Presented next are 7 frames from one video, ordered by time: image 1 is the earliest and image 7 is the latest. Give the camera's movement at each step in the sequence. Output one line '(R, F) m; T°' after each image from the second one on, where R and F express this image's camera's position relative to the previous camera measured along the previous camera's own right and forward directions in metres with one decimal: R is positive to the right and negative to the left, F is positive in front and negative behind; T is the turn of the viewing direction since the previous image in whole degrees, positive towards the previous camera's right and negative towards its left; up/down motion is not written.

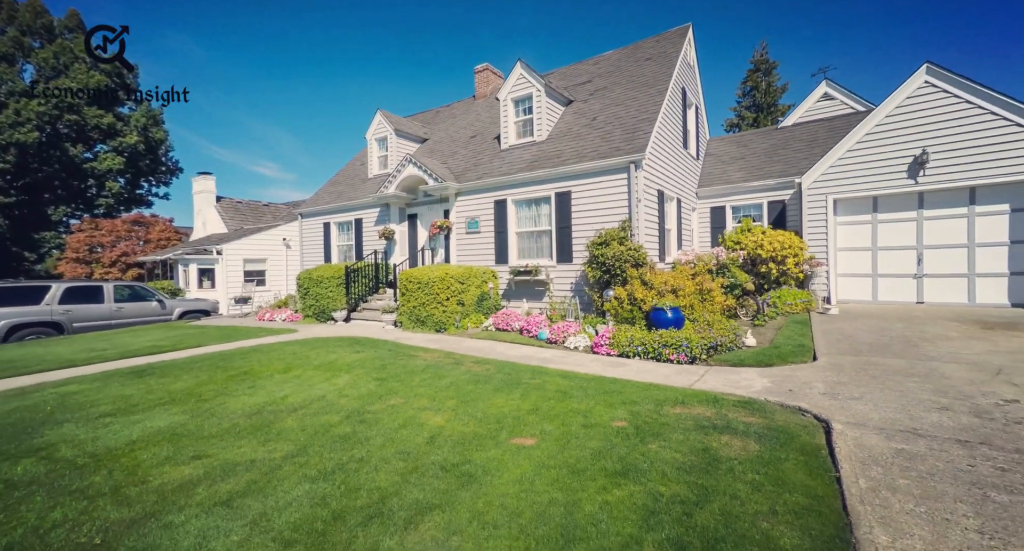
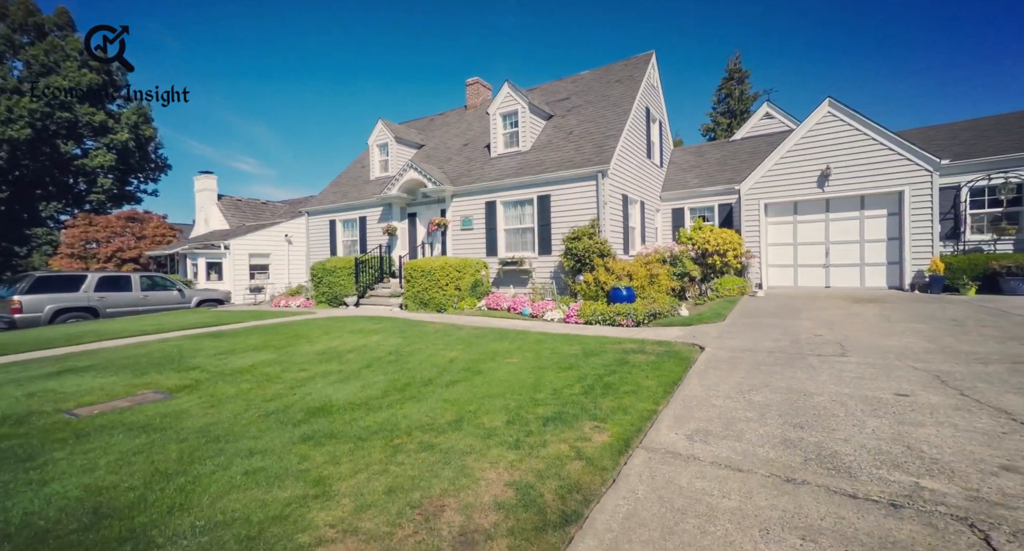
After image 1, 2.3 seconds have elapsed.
(-0.1, -2.5) m; +2°
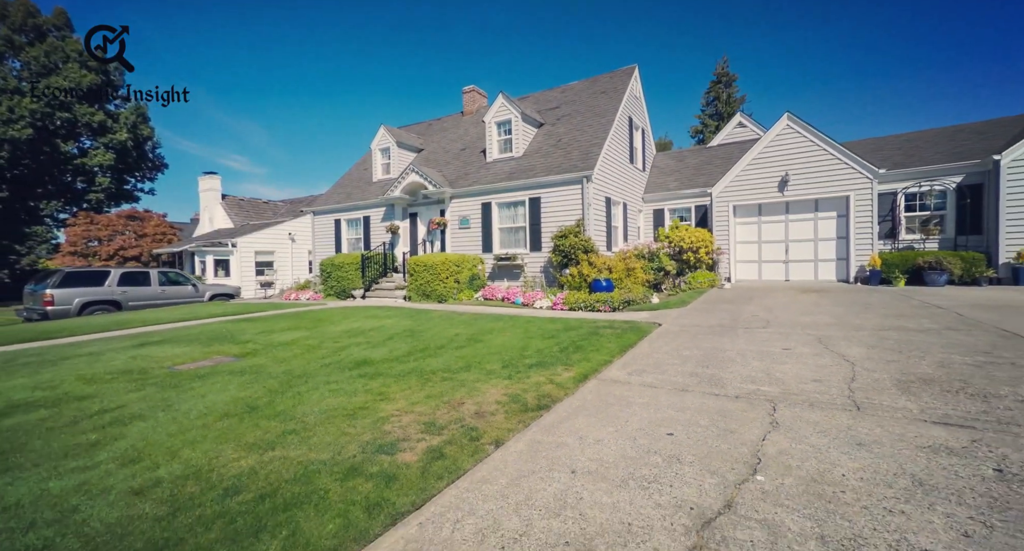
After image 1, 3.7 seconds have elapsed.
(0.0, -1.6) m; +1°
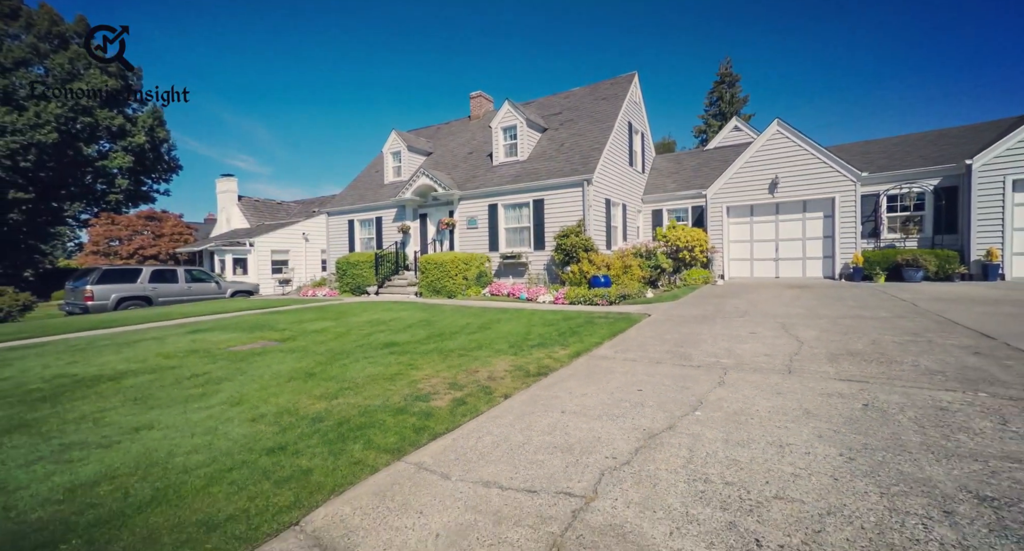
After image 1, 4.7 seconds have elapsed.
(0.0, -1.0) m; -1°
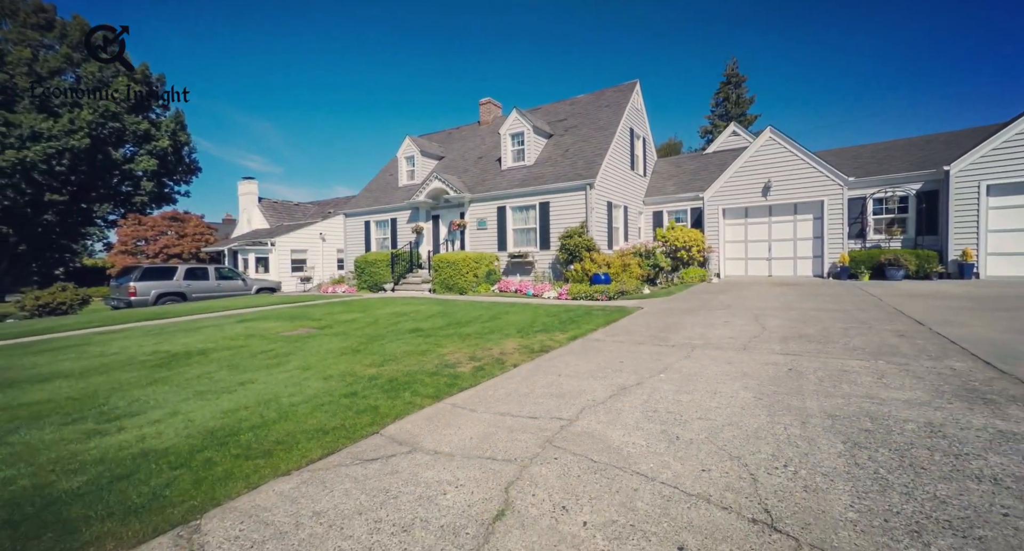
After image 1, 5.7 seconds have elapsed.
(0.0, -1.1) m; -1°
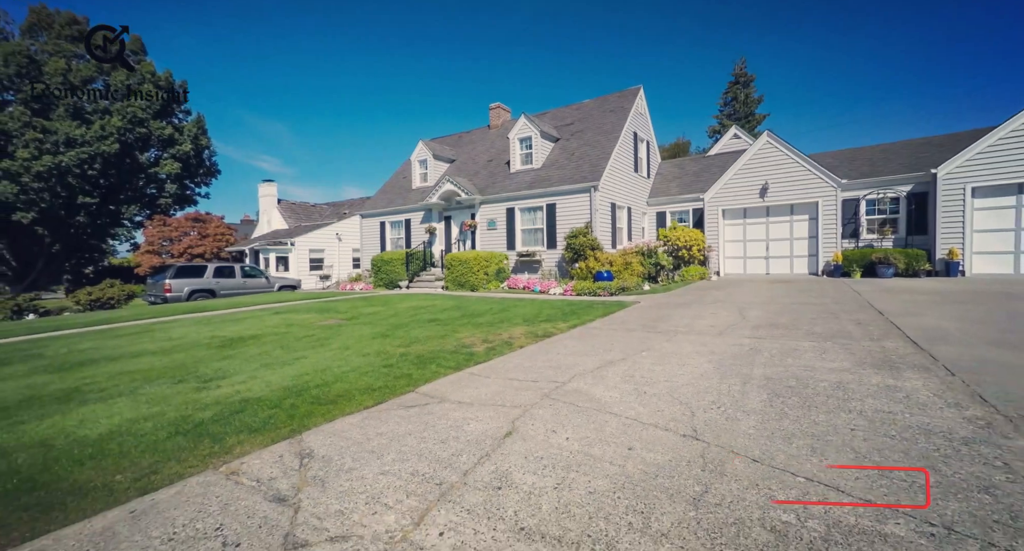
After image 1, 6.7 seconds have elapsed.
(0.0, -1.0) m; -1°
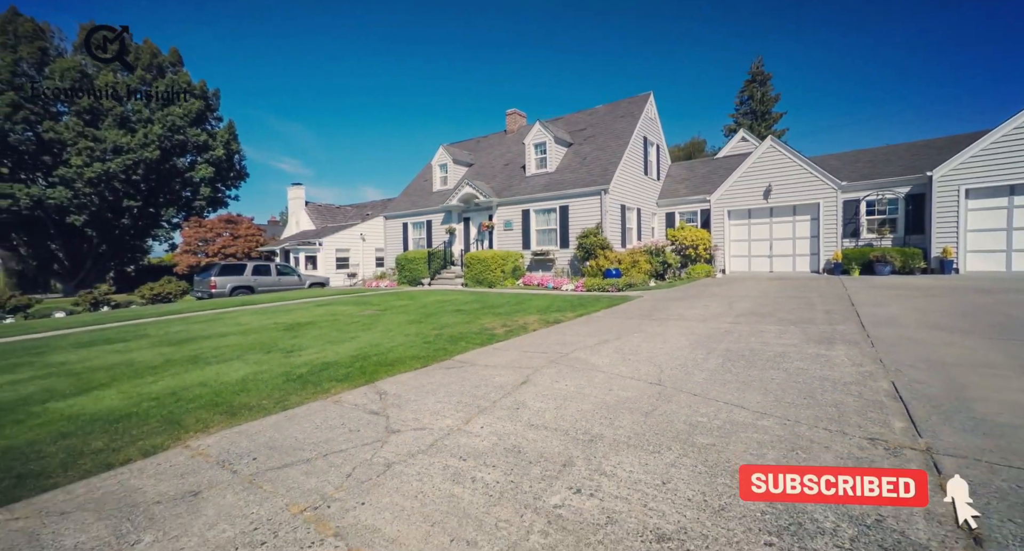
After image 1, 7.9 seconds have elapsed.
(0.0, -1.2) m; -2°
